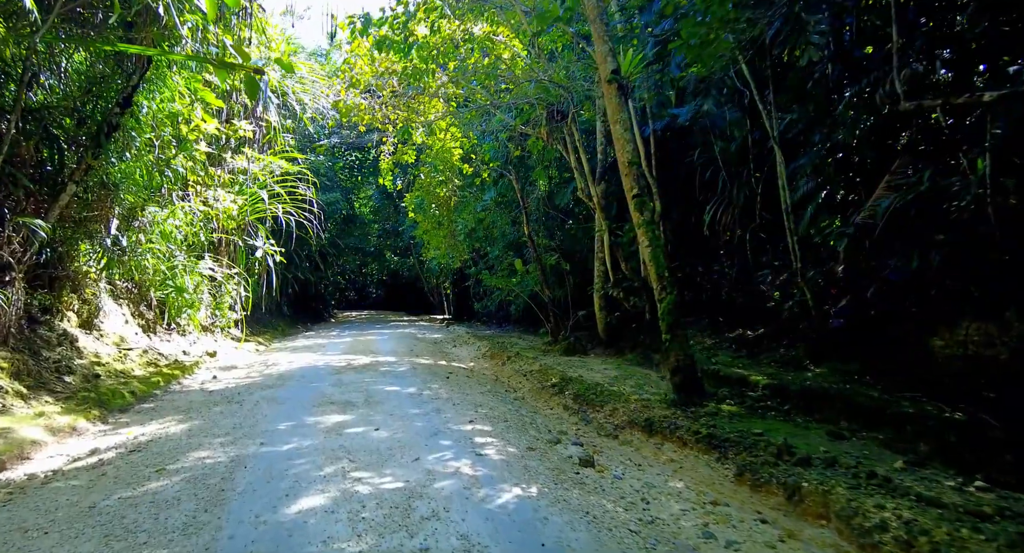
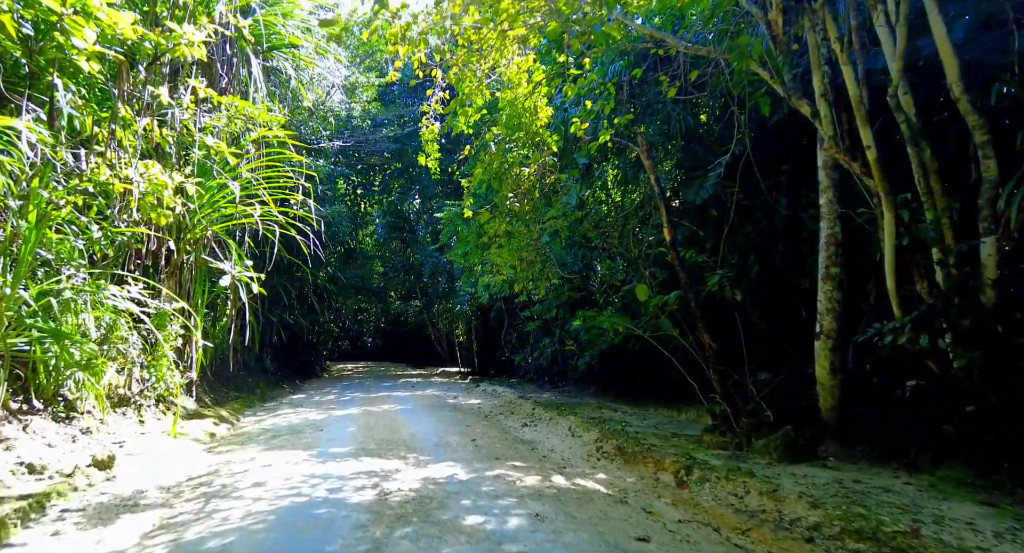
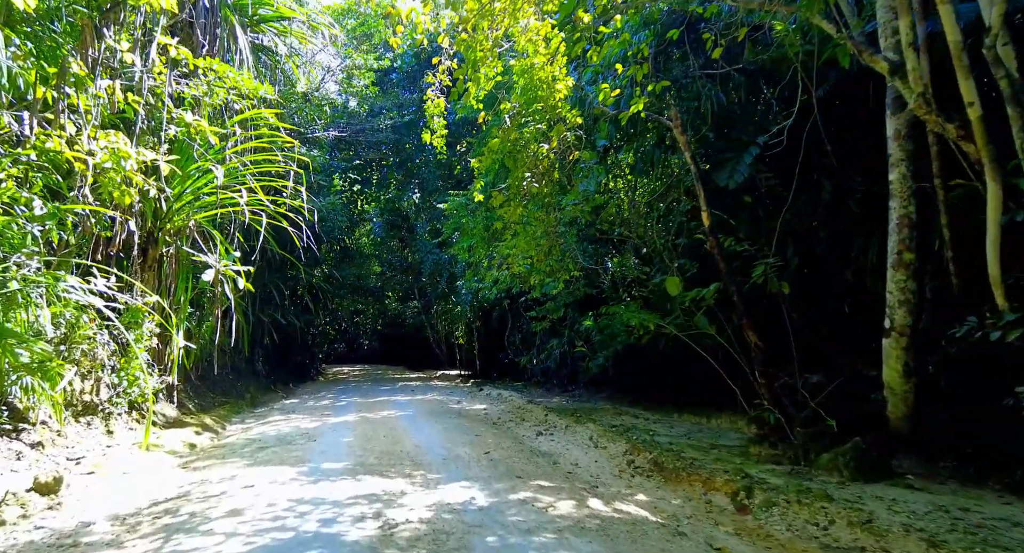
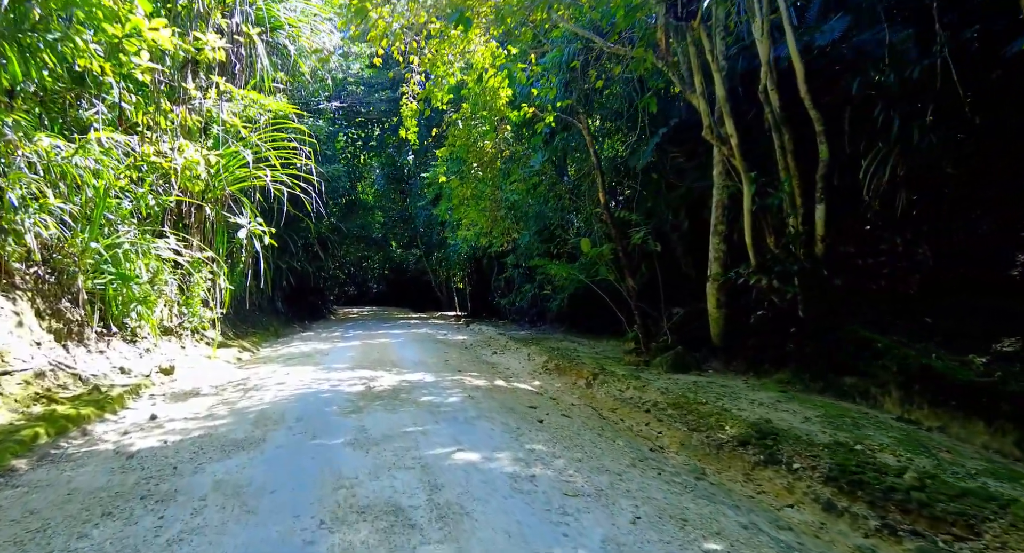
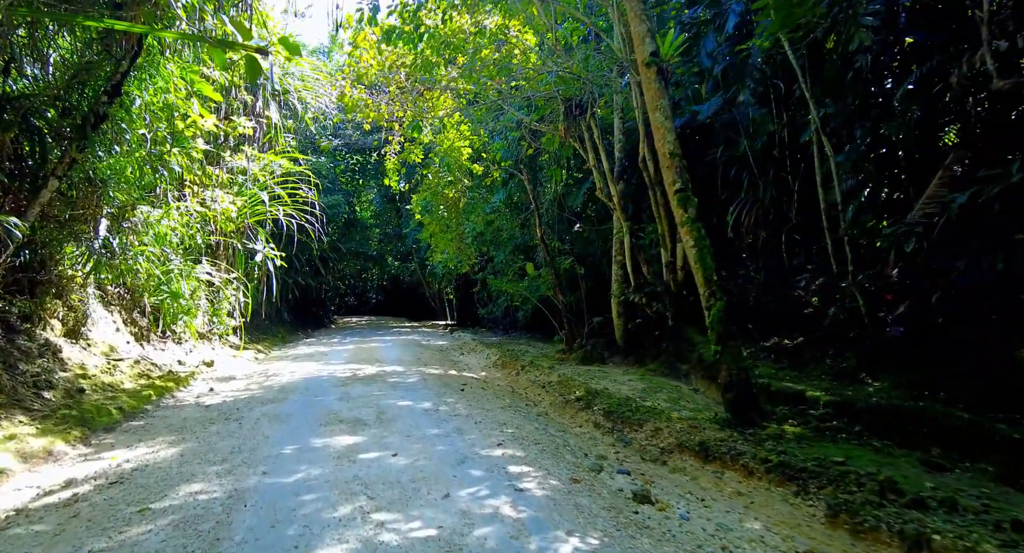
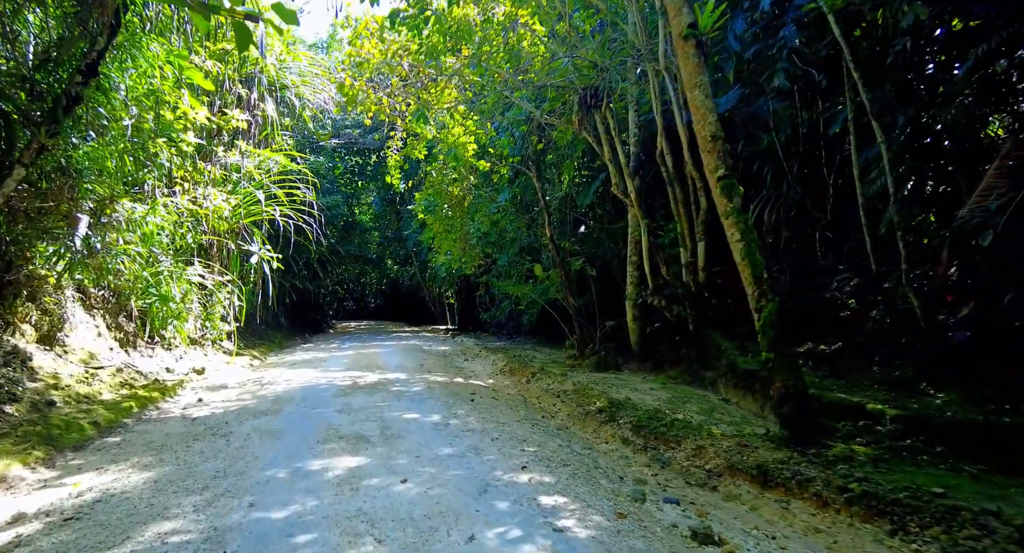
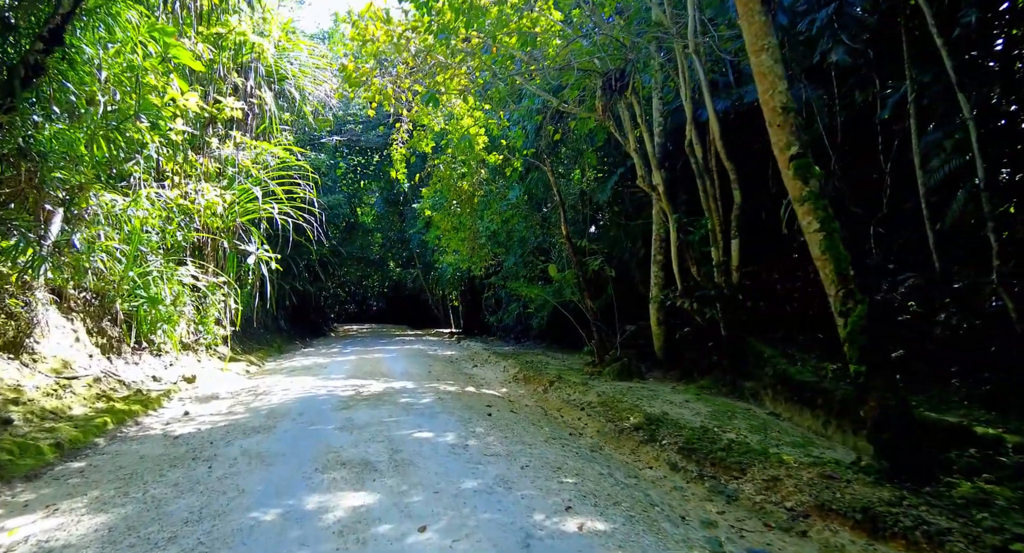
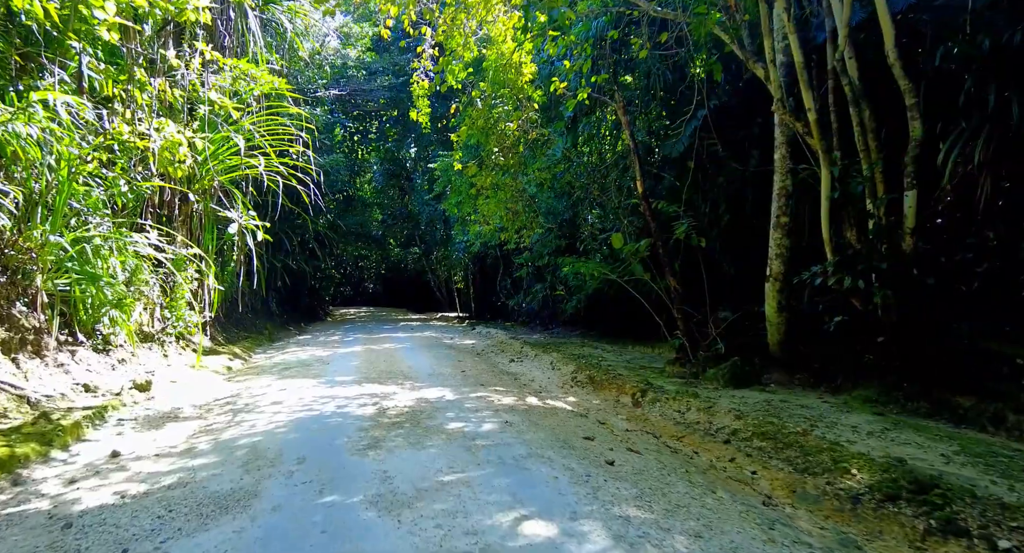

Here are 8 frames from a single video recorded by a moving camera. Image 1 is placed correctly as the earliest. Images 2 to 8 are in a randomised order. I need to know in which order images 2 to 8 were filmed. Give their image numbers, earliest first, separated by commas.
5, 6, 7, 4, 8, 2, 3
